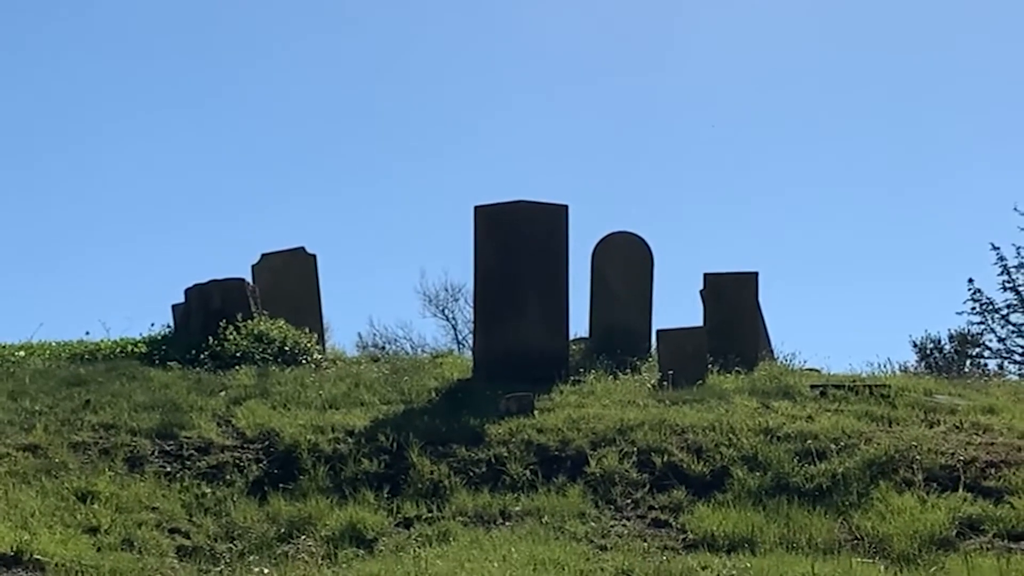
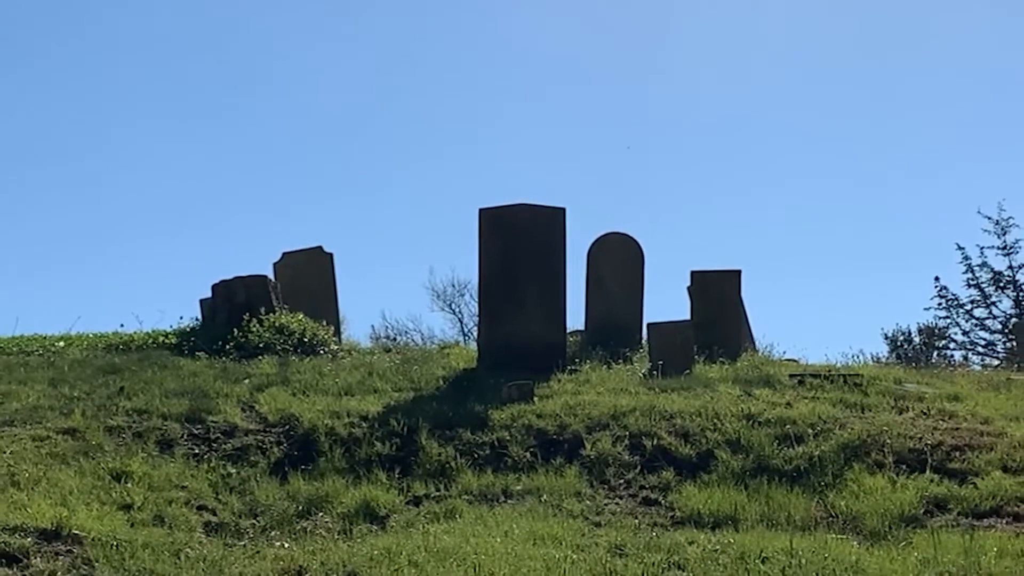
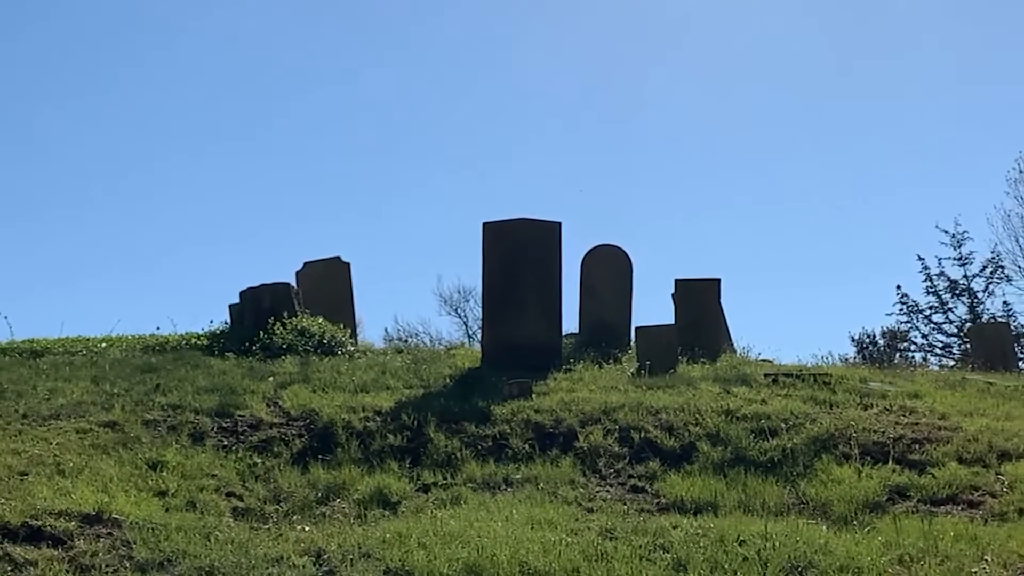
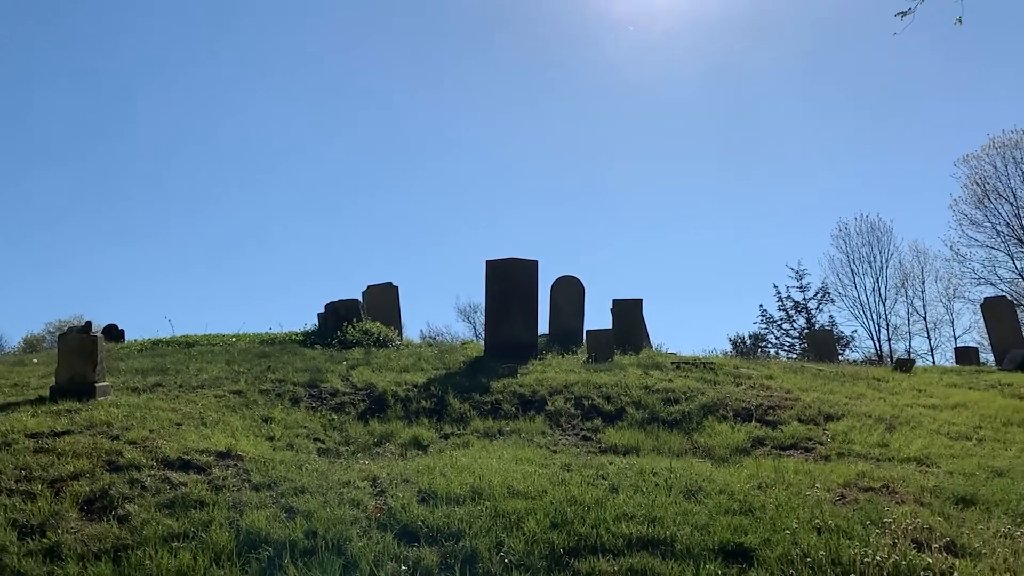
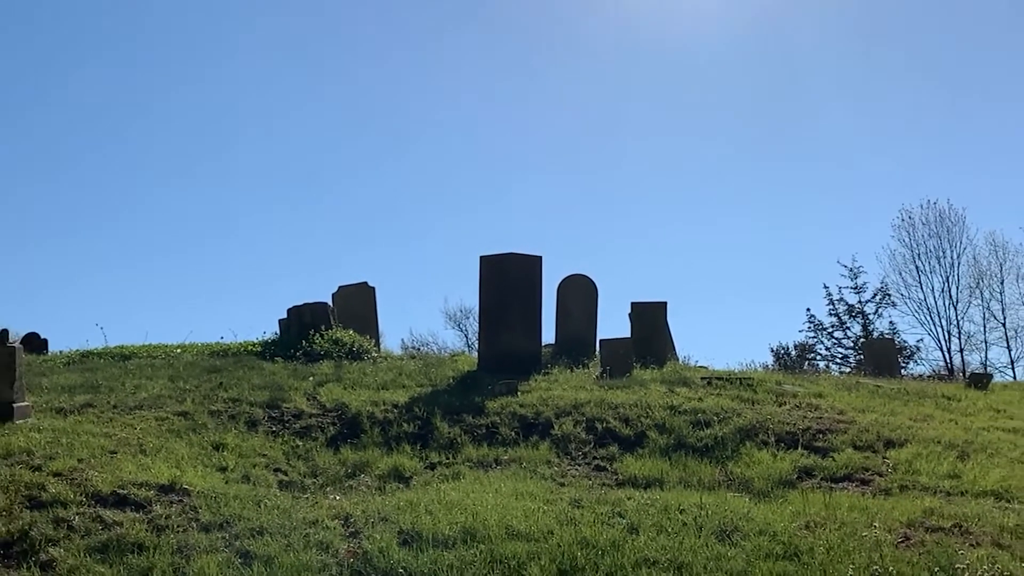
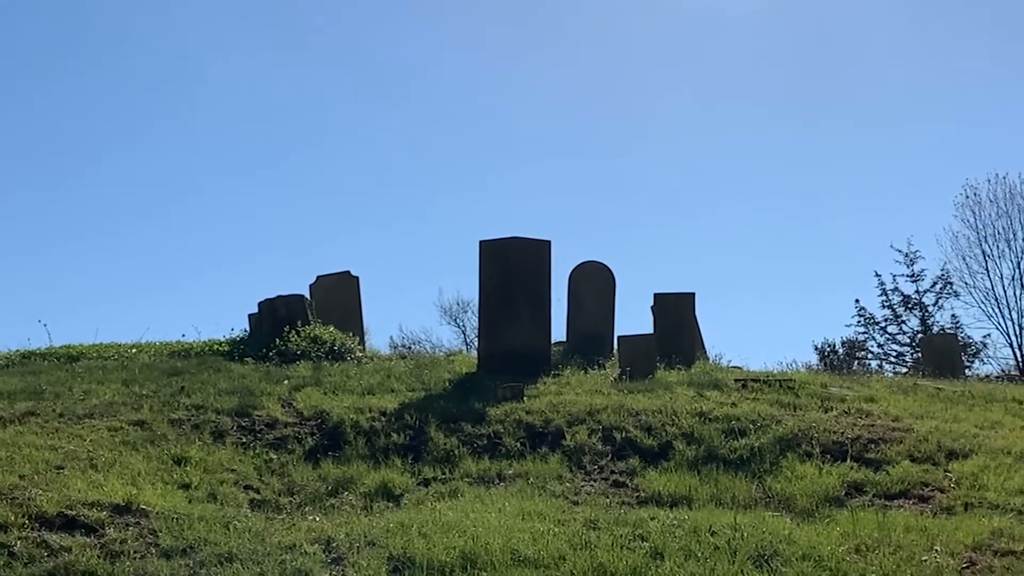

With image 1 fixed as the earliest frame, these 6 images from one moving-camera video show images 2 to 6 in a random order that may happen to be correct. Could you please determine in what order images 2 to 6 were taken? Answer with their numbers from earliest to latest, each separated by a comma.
2, 3, 6, 5, 4
